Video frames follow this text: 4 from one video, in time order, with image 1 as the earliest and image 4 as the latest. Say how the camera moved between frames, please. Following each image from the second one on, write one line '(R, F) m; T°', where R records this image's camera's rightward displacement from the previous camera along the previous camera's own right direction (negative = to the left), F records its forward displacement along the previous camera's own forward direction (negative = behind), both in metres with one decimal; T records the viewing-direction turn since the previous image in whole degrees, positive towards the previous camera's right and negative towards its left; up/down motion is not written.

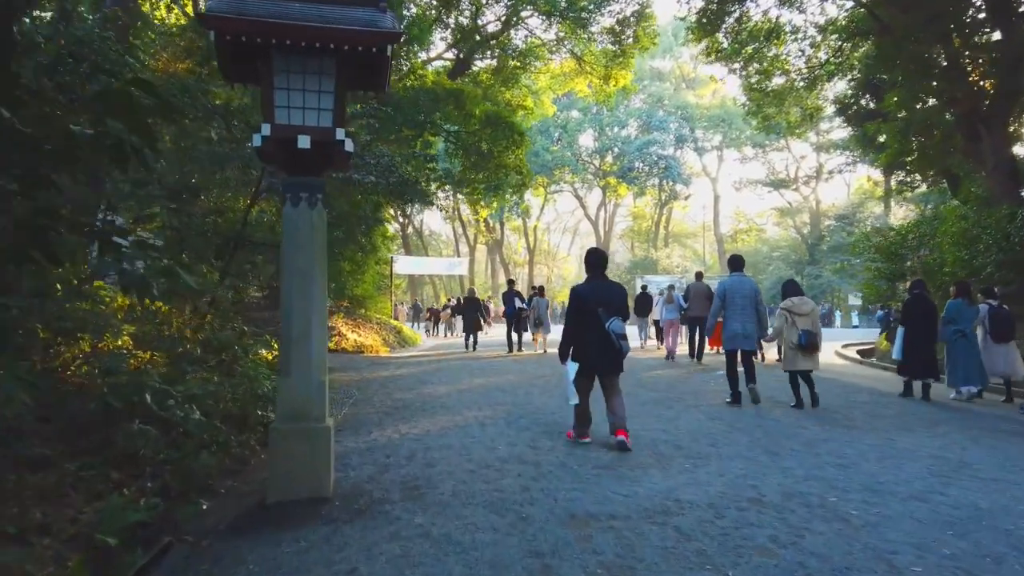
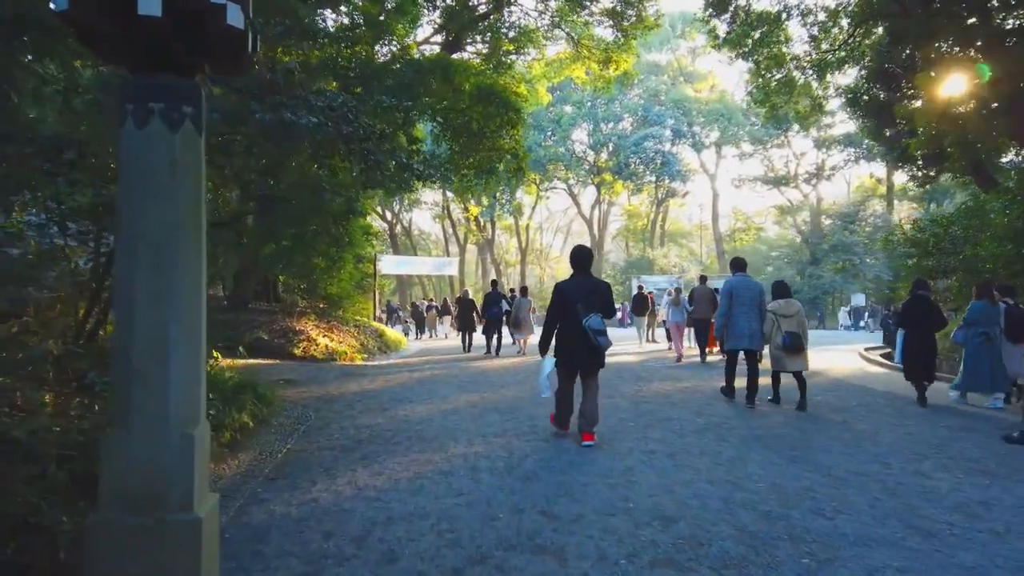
(-0.1, +2.5) m; +1°
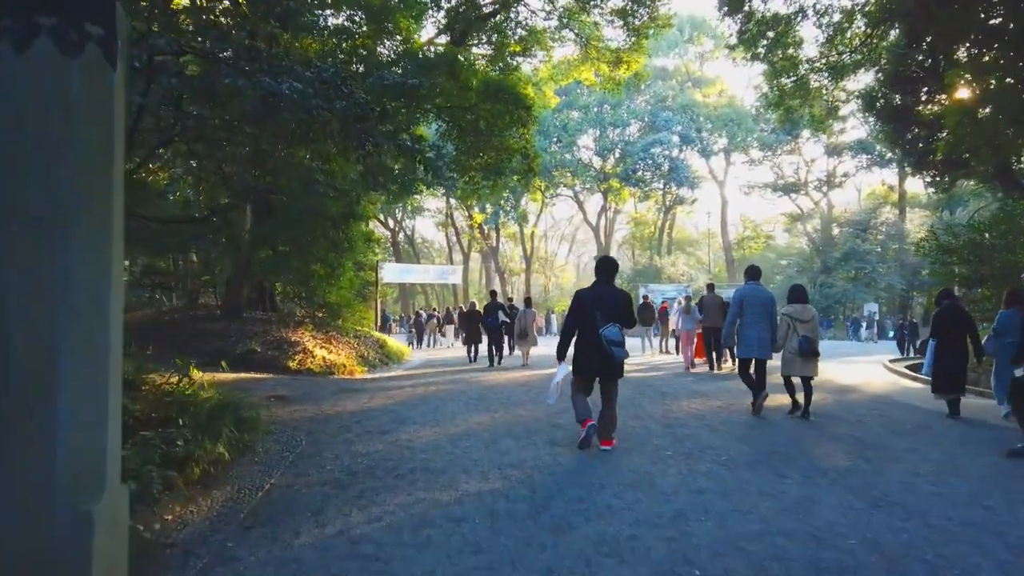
(-0.2, +1.1) m; 0°
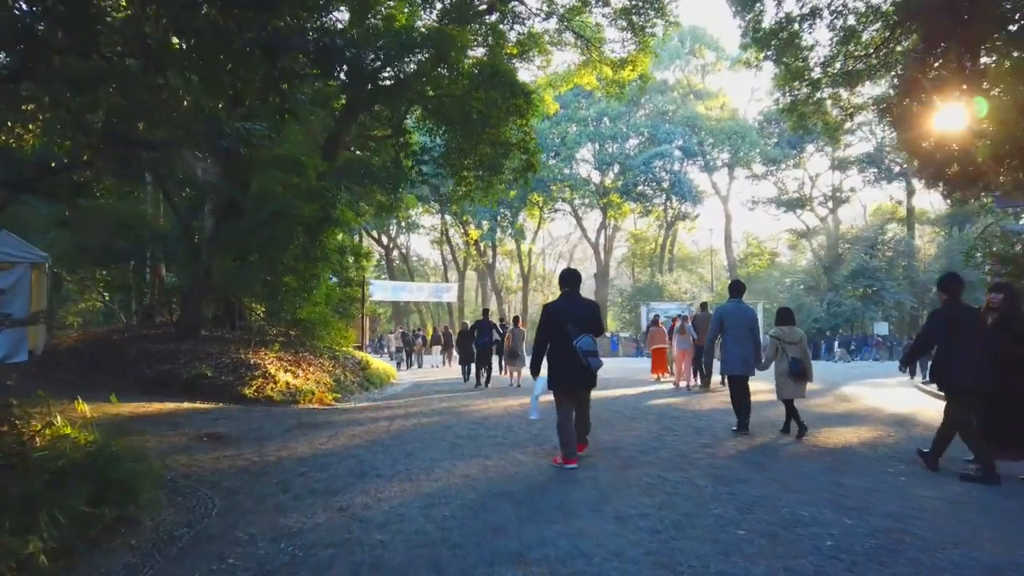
(0.0, +2.3) m; 0°
